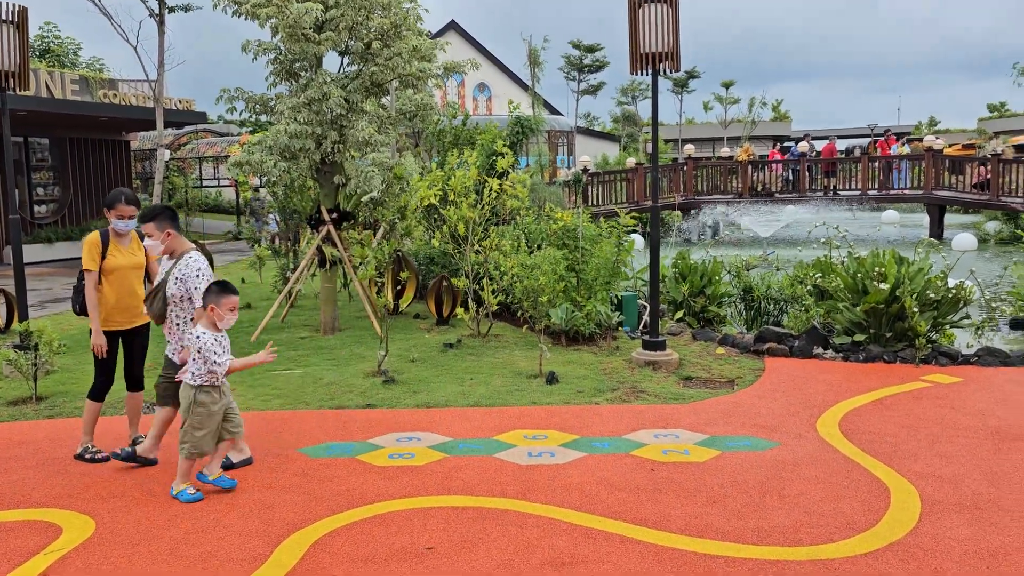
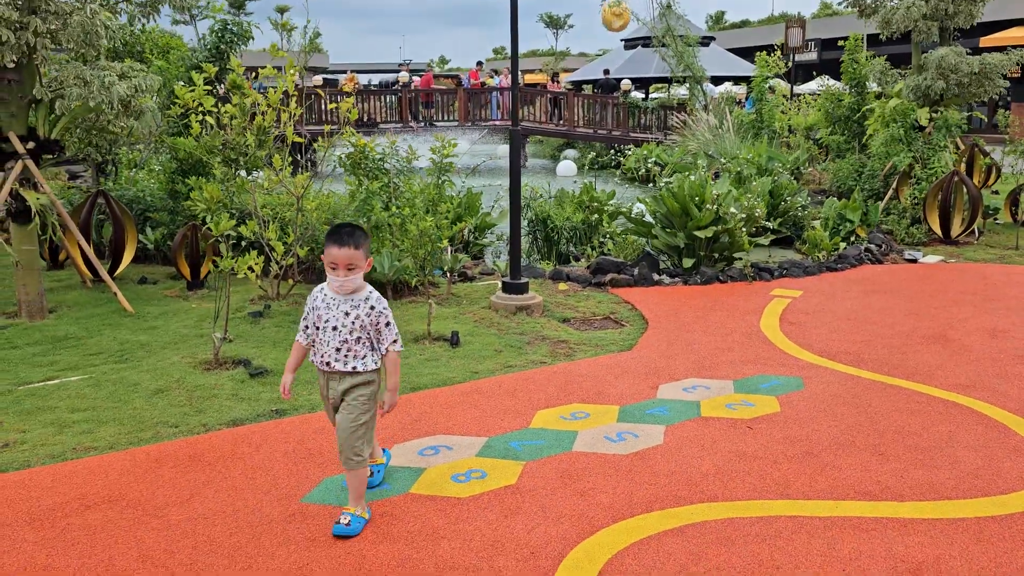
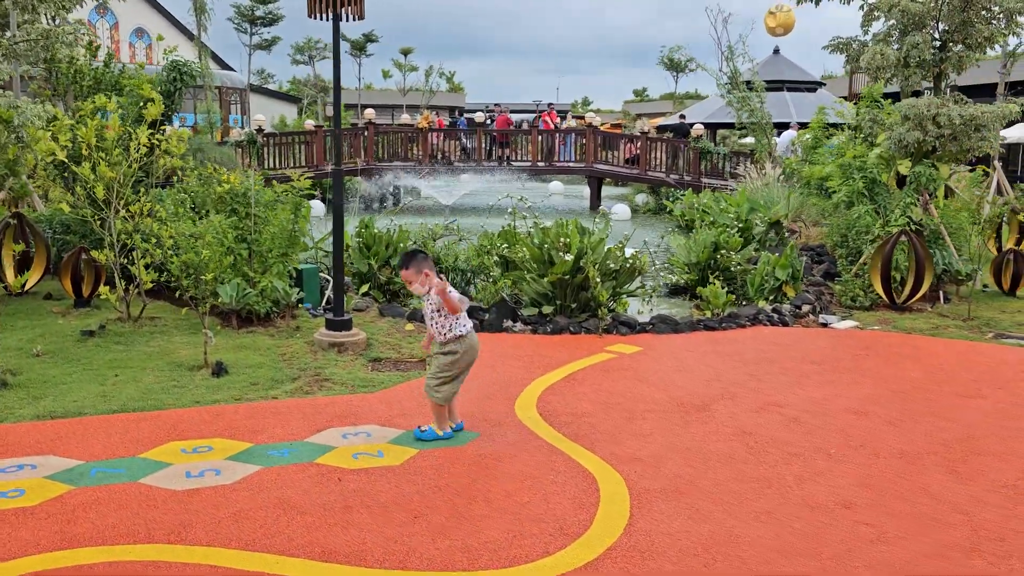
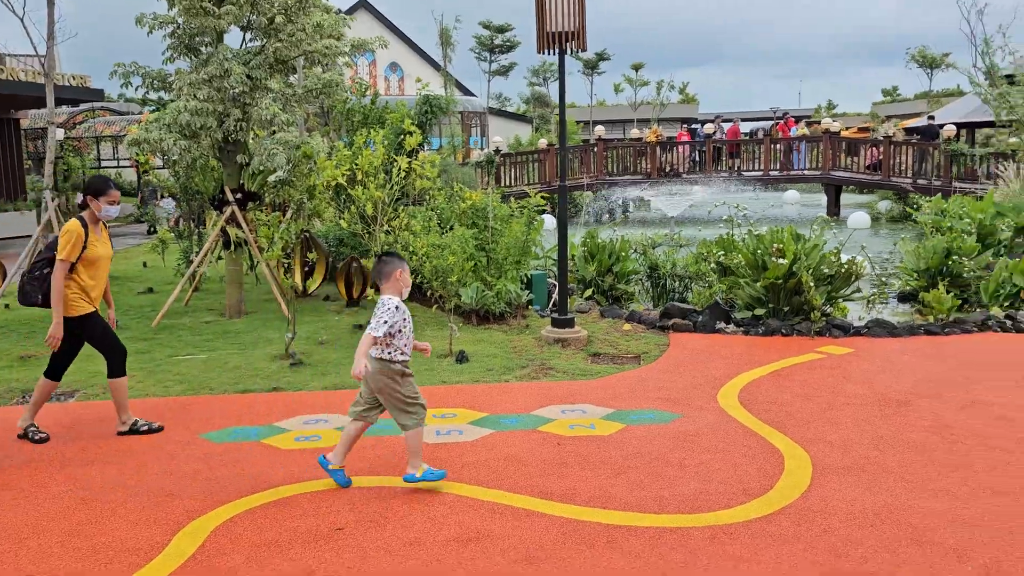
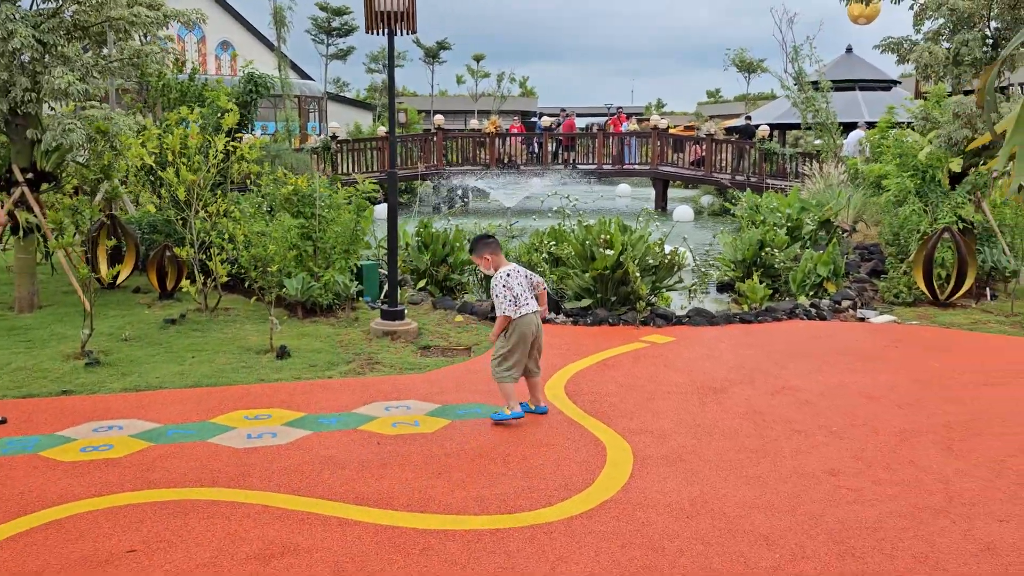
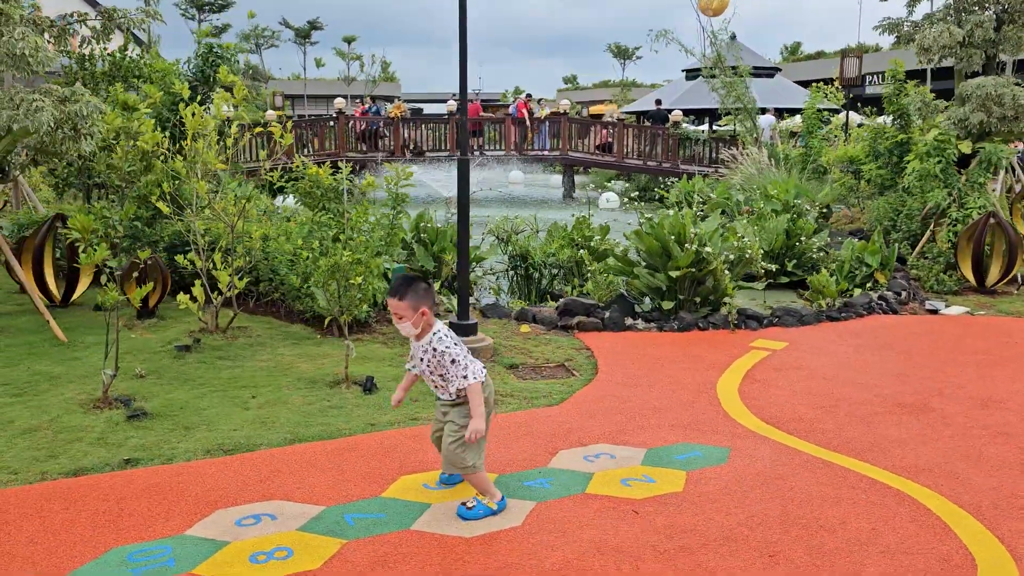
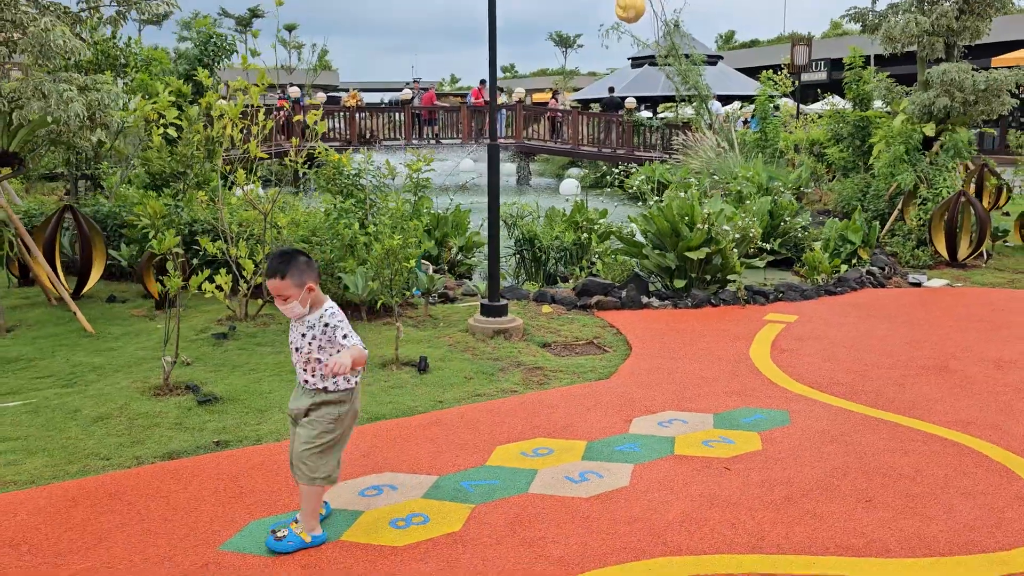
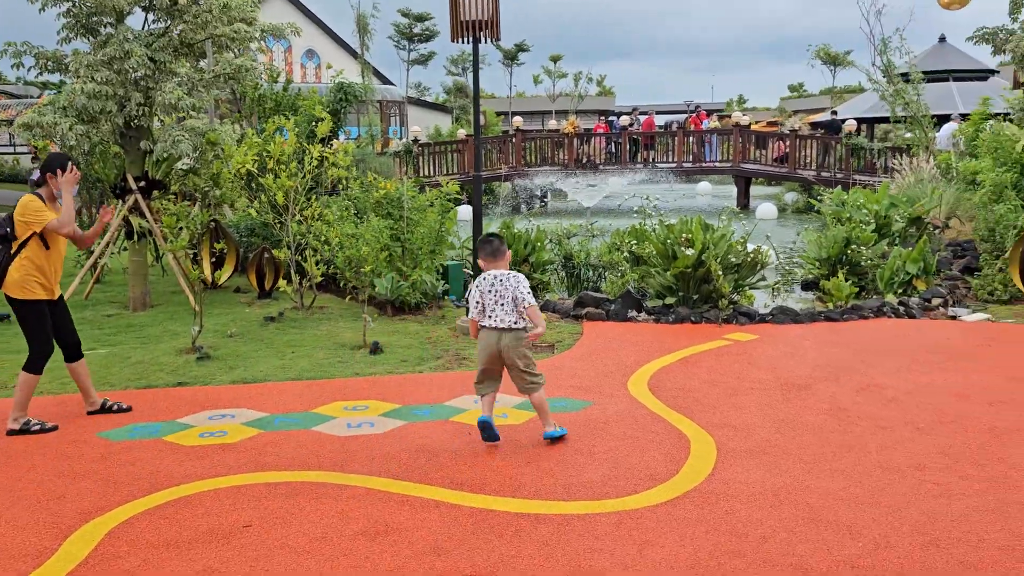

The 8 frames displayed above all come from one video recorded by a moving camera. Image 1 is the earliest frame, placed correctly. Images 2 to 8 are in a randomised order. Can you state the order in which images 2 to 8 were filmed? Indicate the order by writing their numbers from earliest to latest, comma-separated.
4, 8, 5, 3, 6, 7, 2
